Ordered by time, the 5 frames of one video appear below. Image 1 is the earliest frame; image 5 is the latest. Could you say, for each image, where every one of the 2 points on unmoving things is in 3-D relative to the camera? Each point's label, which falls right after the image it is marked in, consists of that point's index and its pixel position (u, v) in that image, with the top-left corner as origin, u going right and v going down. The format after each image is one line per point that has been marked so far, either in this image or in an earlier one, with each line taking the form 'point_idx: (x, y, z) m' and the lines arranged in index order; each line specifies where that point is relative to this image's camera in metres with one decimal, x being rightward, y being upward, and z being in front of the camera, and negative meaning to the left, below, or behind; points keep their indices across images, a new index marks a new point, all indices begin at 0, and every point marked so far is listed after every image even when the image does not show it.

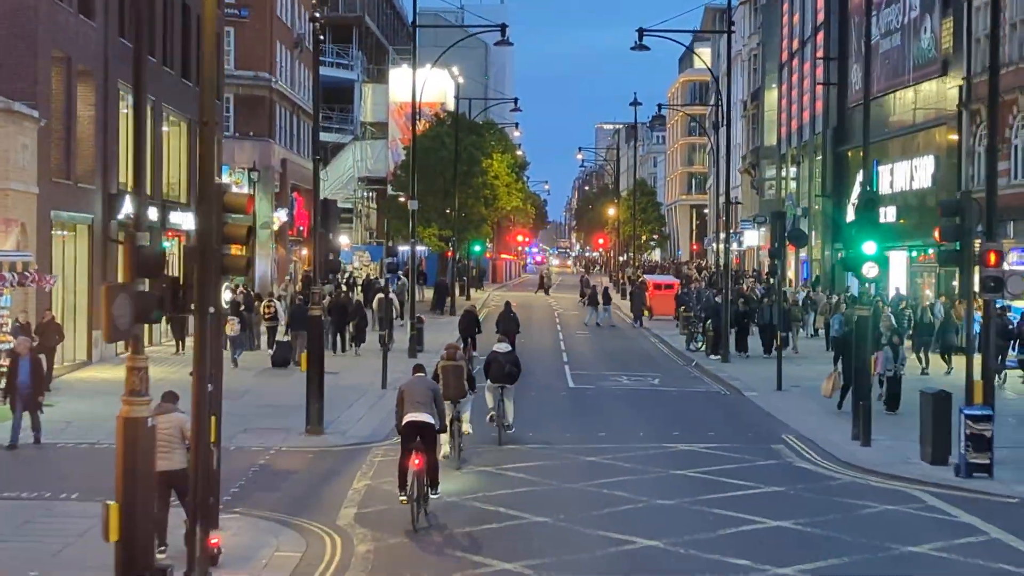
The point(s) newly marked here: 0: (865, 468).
0: (+3.3, -1.7, +16.1) m
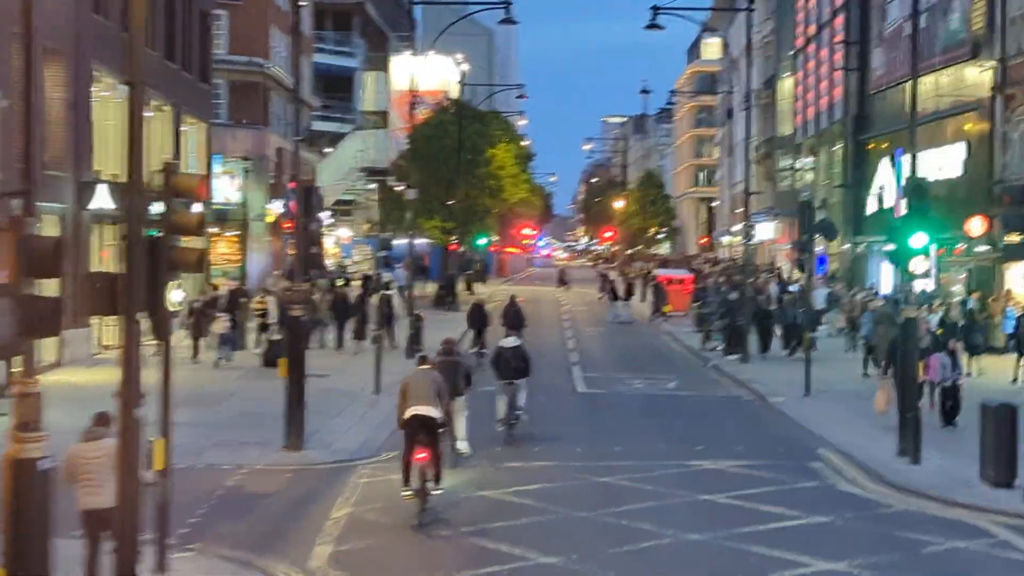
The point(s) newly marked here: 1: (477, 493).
0: (+3.4, -1.7, +14.1) m
1: (-0.3, -1.7, +14.3) m
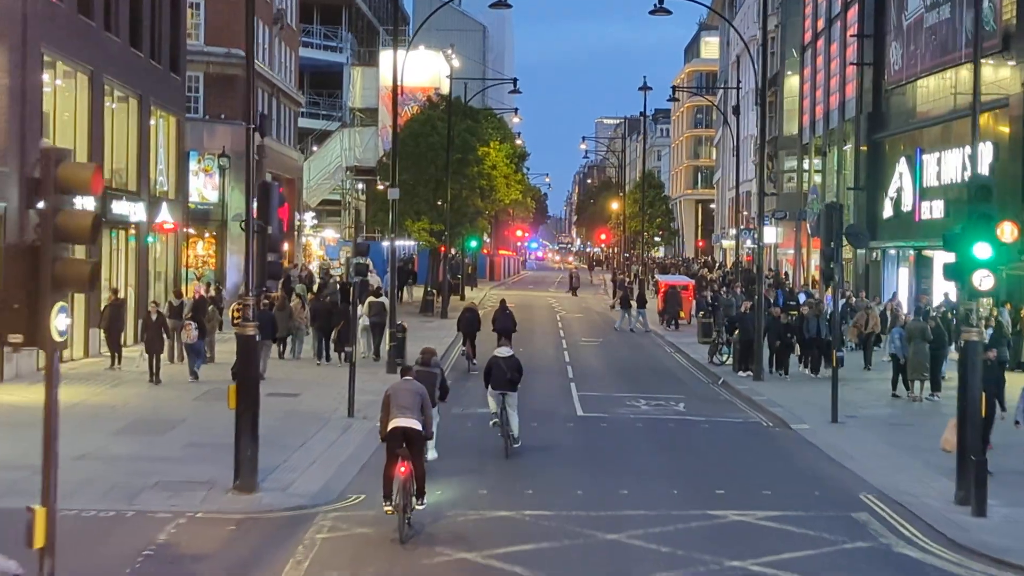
0: (+3.3, -1.8, +11.6) m
1: (-0.4, -1.9, +11.8) m
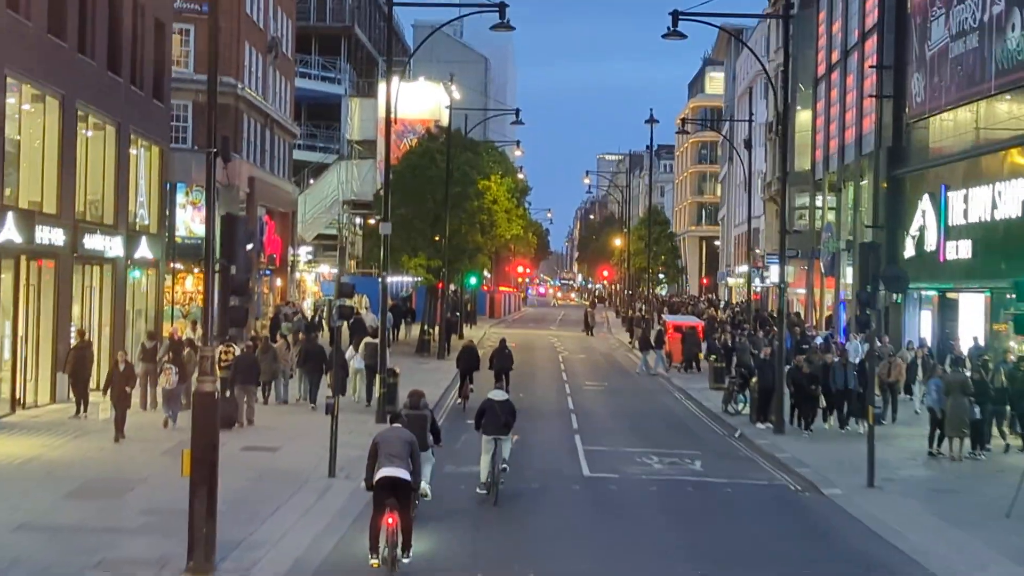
0: (+3.3, -2.2, +9.6) m
1: (-0.4, -2.2, +9.8) m
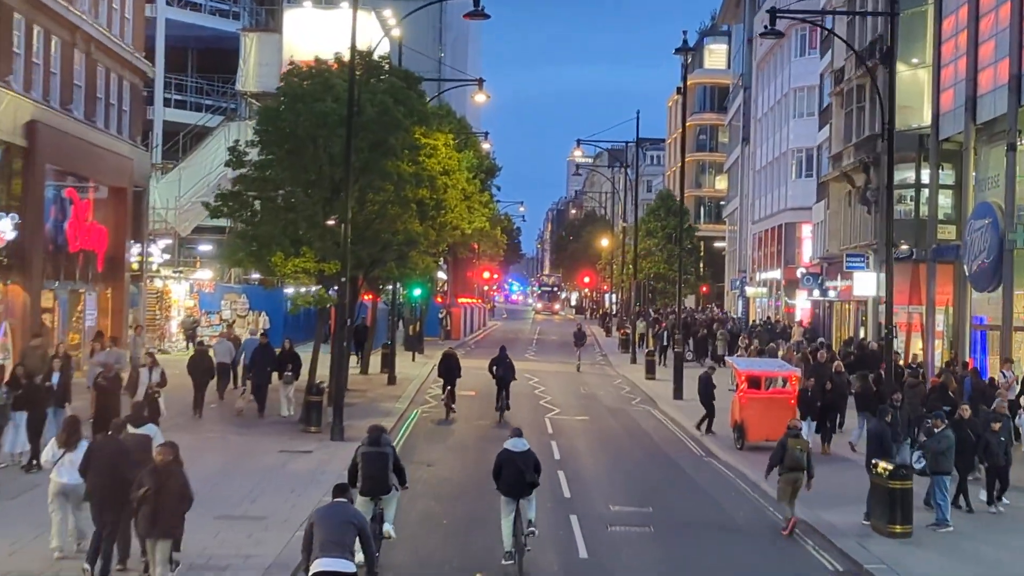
0: (+3.3, -2.4, -8.5) m
1: (-0.4, -2.4, -8.3) m
